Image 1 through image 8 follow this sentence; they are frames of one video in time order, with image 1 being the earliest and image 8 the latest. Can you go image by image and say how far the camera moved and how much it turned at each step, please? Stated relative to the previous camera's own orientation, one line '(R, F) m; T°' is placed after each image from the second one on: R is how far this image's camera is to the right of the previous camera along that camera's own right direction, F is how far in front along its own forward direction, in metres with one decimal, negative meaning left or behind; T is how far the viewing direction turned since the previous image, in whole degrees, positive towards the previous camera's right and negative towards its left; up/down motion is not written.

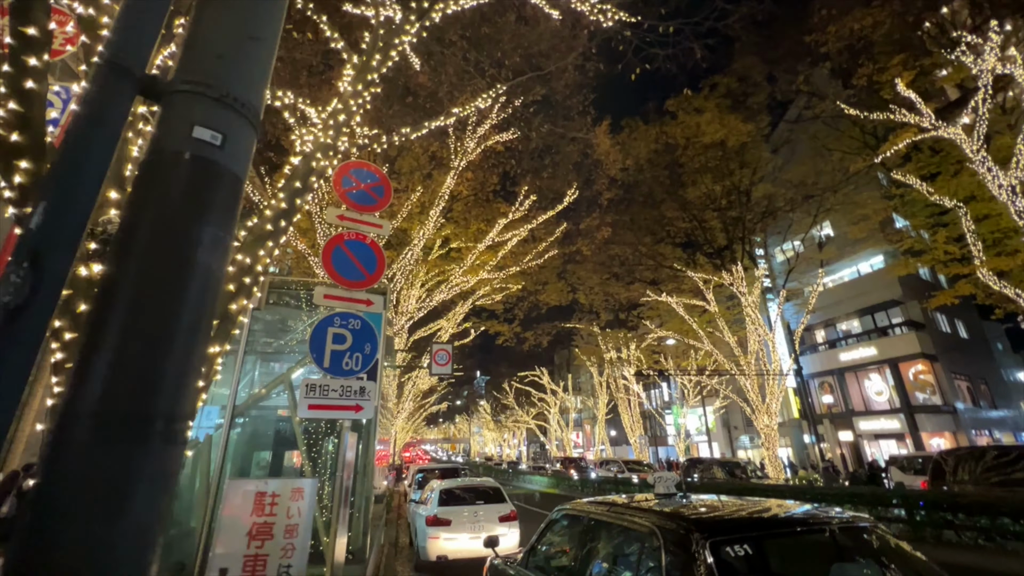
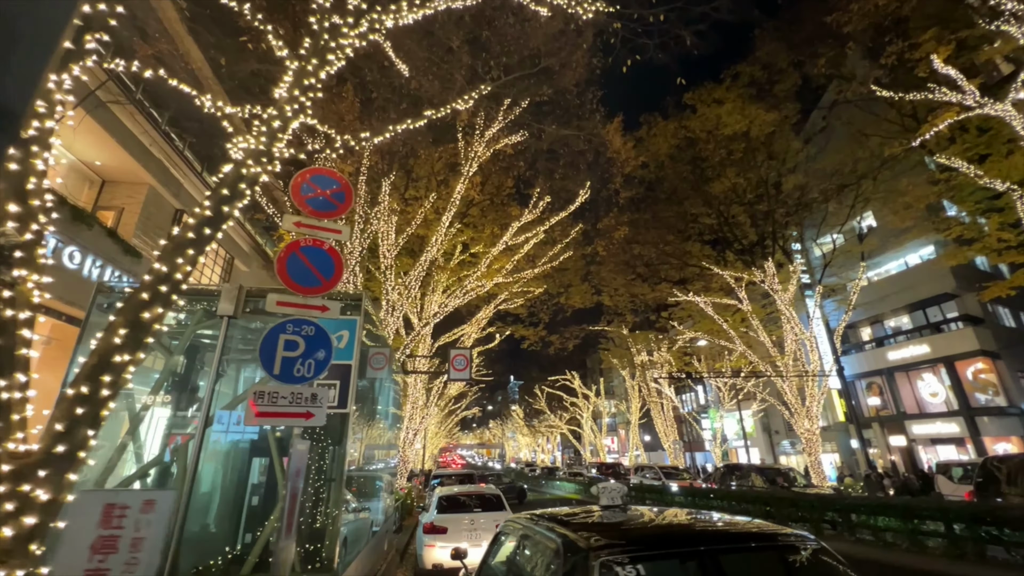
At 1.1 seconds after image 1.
(+0.5, +0.1) m; -4°
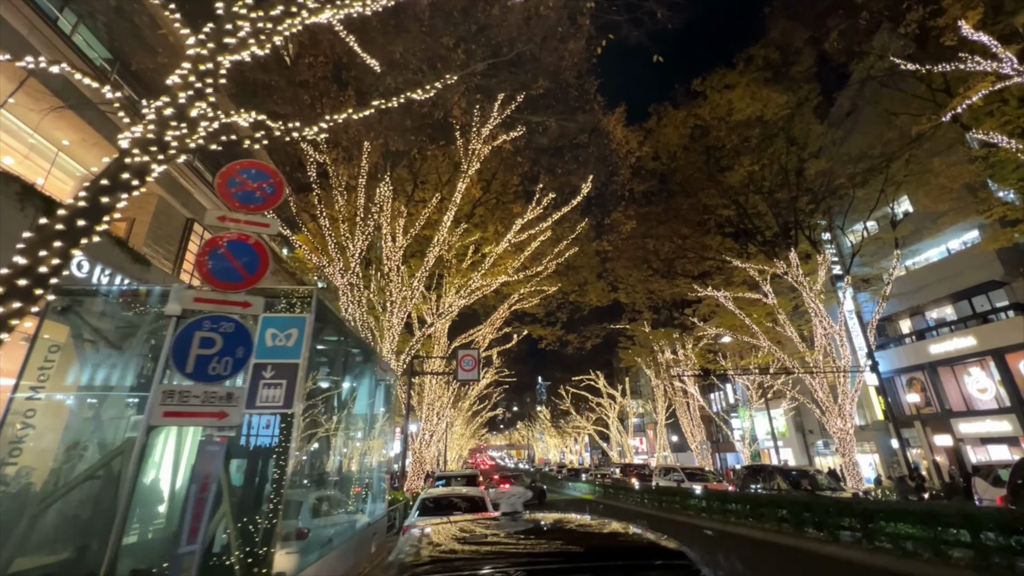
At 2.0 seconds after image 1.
(+0.7, +0.3) m; -4°
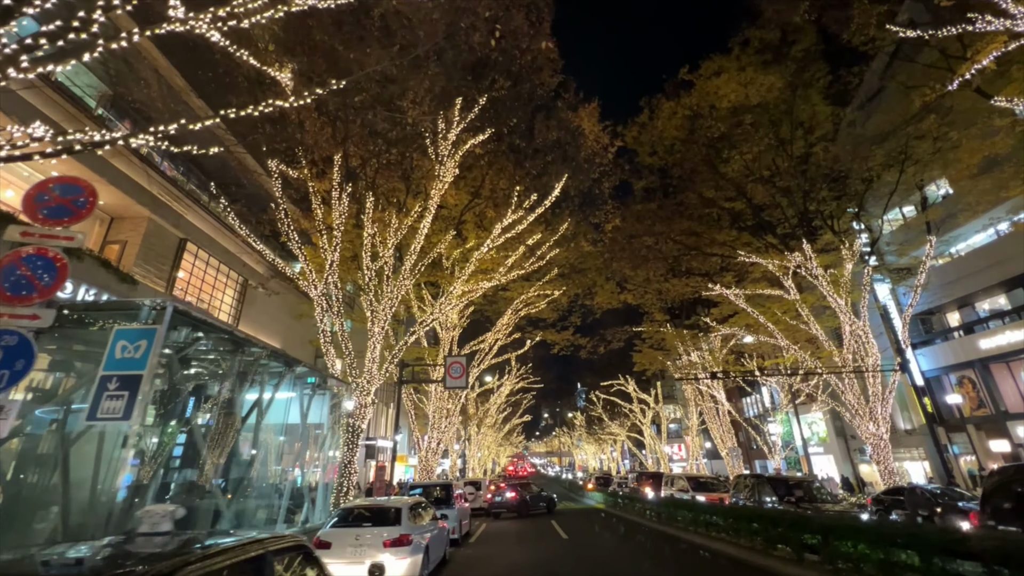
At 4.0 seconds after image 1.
(+1.7, +0.3) m; -6°
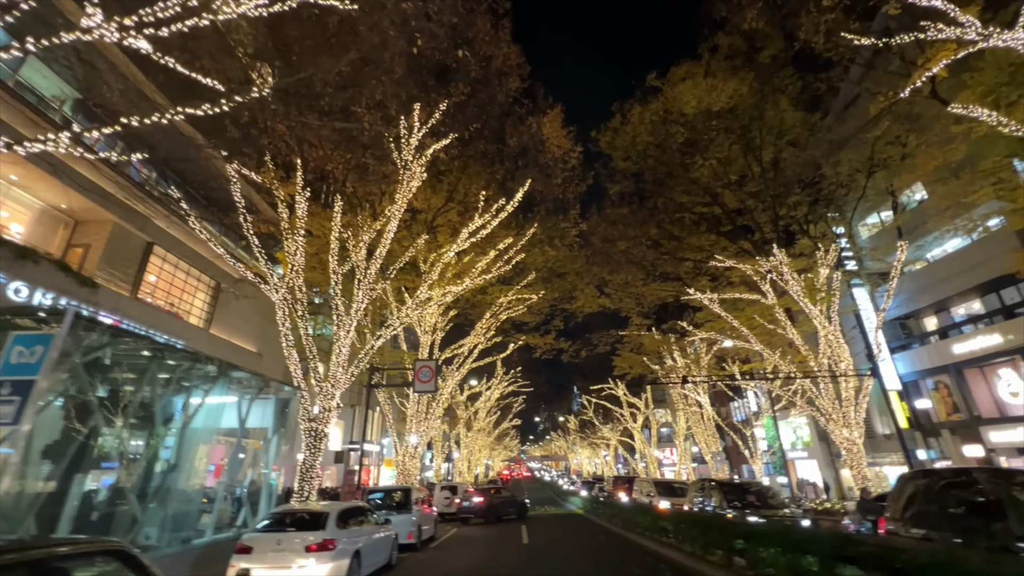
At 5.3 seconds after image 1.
(+1.0, -0.1) m; -1°
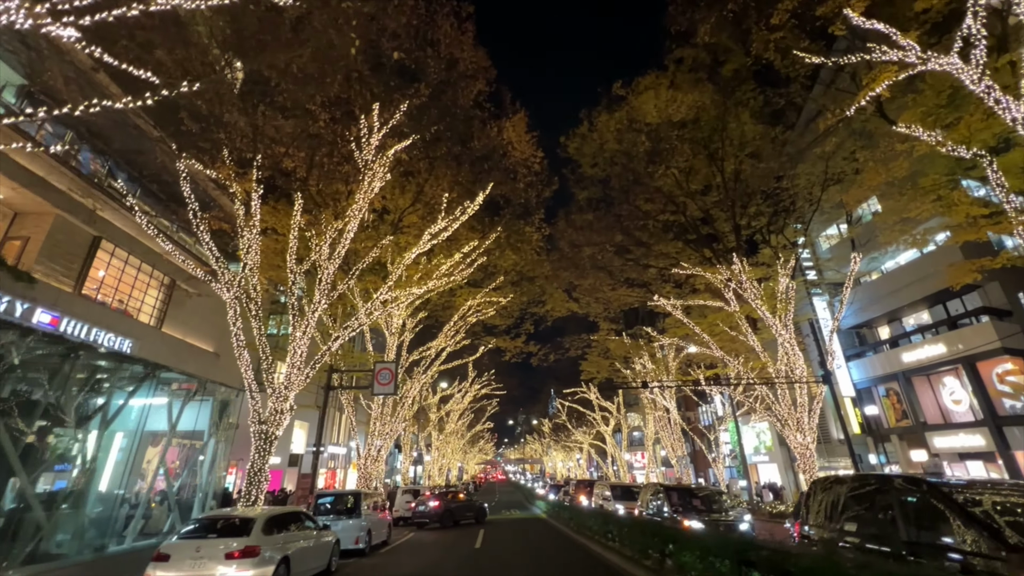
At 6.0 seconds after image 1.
(+0.5, -0.1) m; +2°
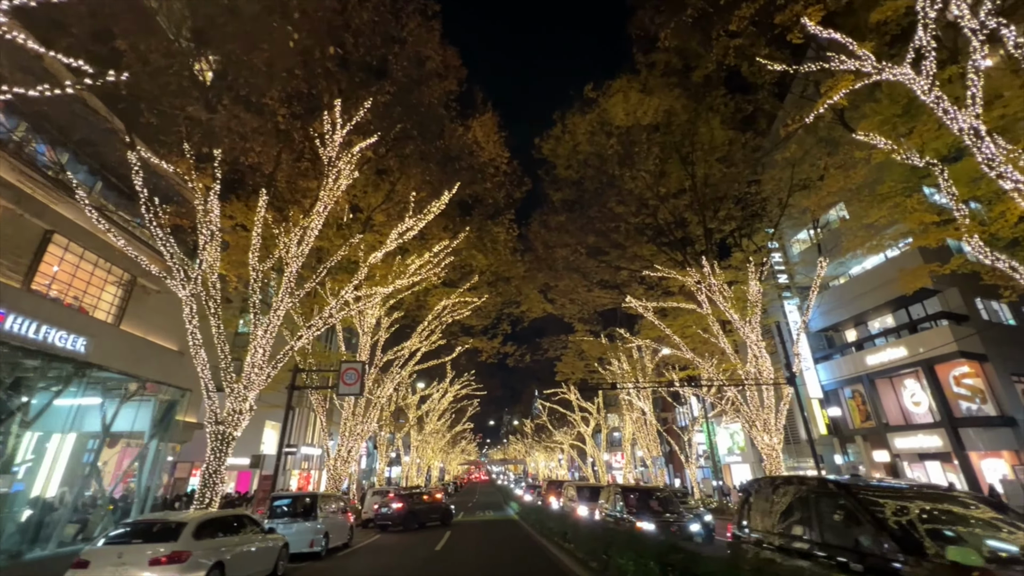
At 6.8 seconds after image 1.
(+0.6, 0.0) m; +1°
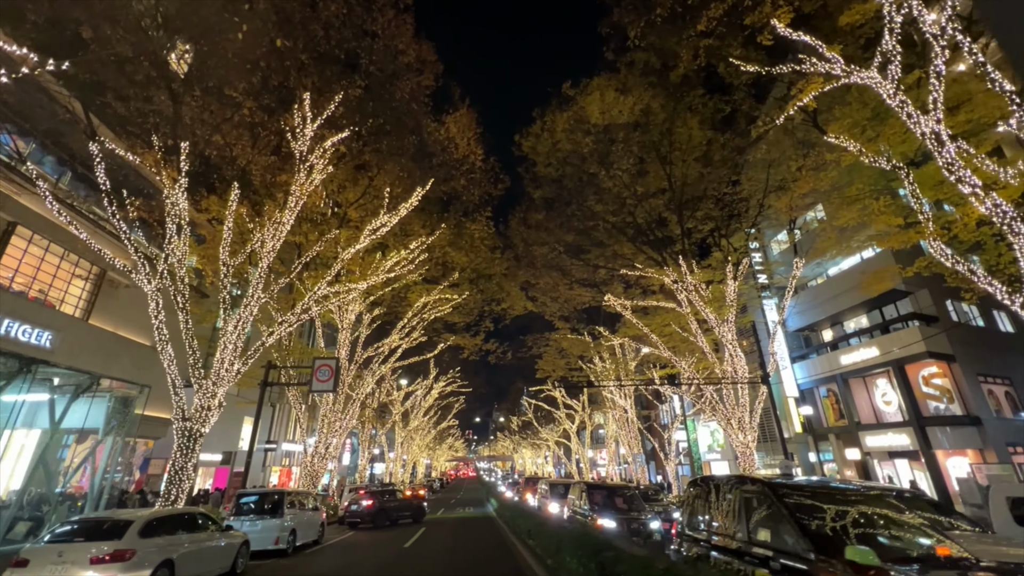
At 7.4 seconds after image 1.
(+0.5, 0.0) m; +1°
